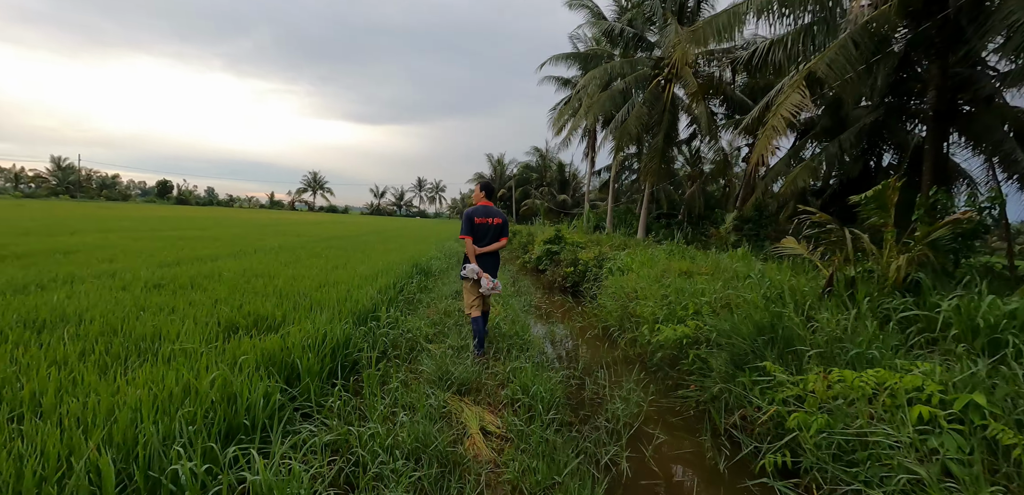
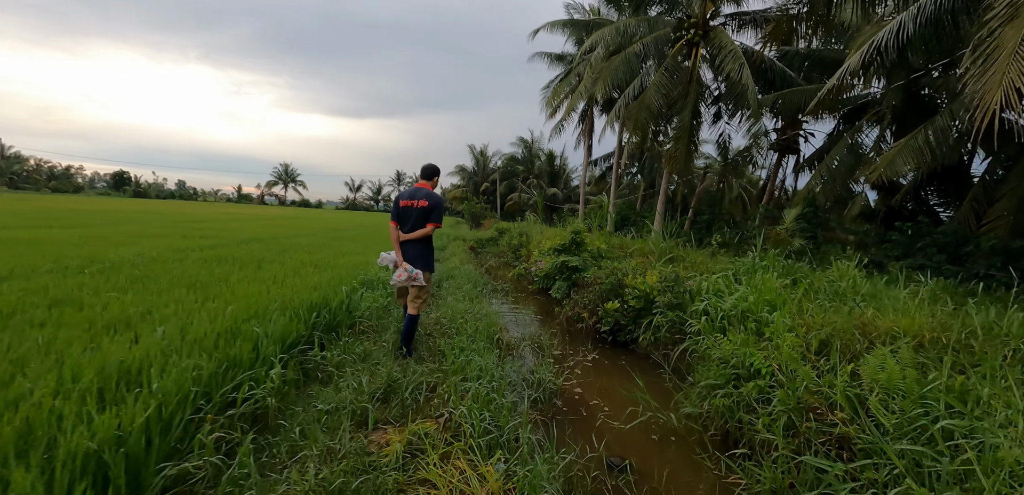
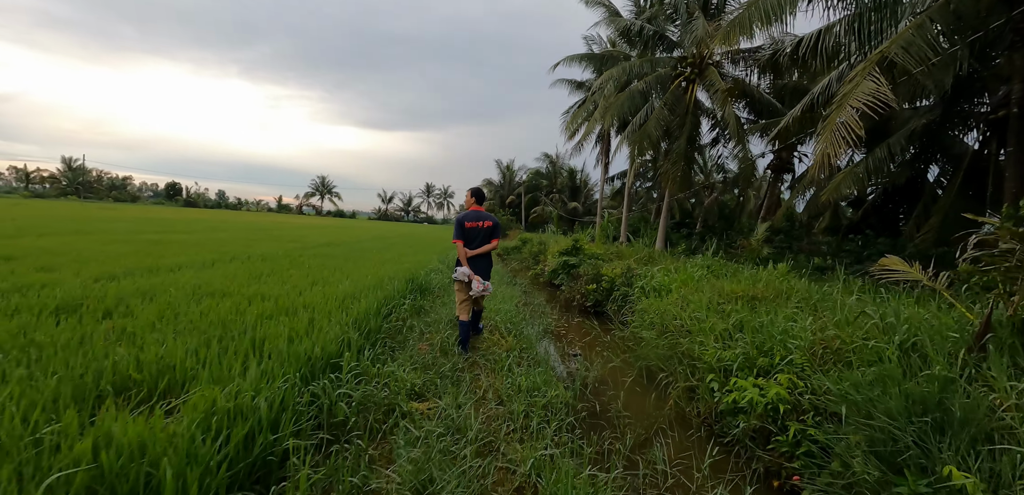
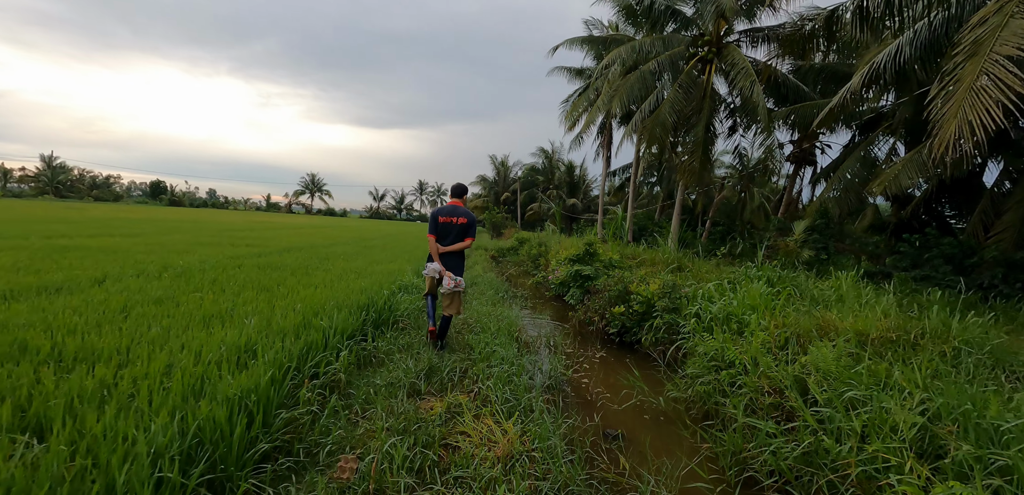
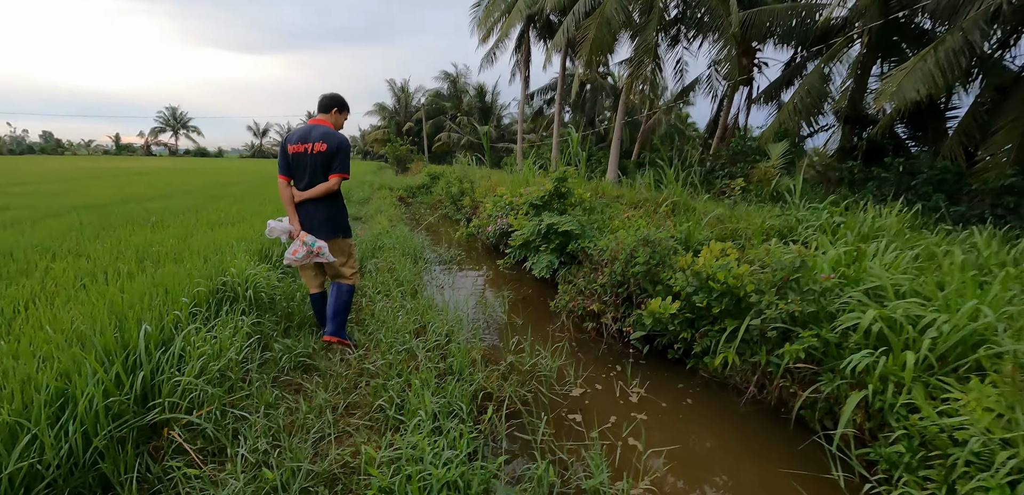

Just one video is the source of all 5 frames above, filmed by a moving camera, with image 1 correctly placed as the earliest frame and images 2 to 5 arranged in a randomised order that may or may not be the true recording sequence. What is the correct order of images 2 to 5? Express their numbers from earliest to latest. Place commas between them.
3, 4, 2, 5
